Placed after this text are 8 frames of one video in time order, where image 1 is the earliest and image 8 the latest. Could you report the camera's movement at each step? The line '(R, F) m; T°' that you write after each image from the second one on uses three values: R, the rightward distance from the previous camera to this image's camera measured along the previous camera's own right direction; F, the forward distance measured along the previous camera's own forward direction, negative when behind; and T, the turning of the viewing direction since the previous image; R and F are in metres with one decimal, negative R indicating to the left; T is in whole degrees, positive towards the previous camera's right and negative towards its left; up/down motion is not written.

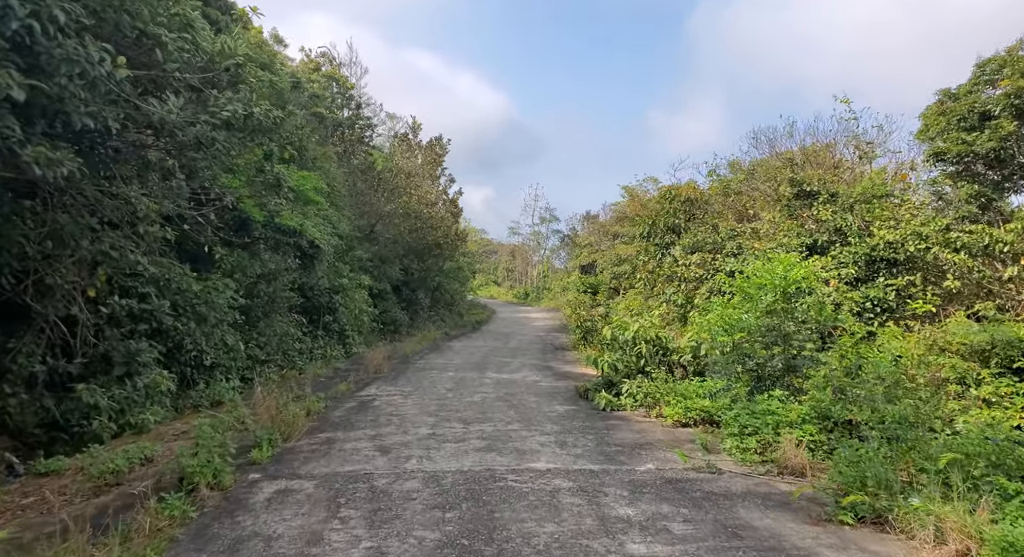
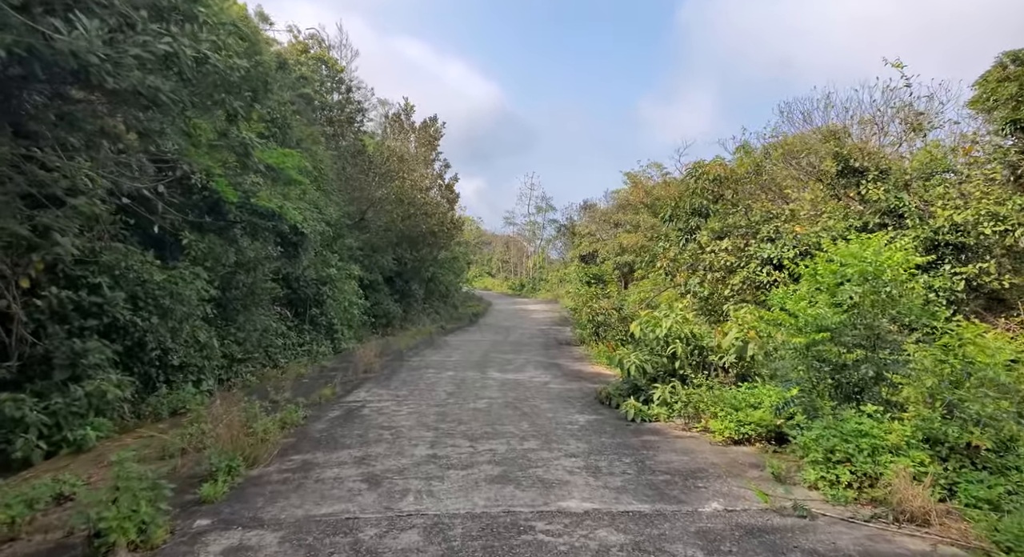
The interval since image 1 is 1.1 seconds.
(-0.2, +1.1) m; +1°
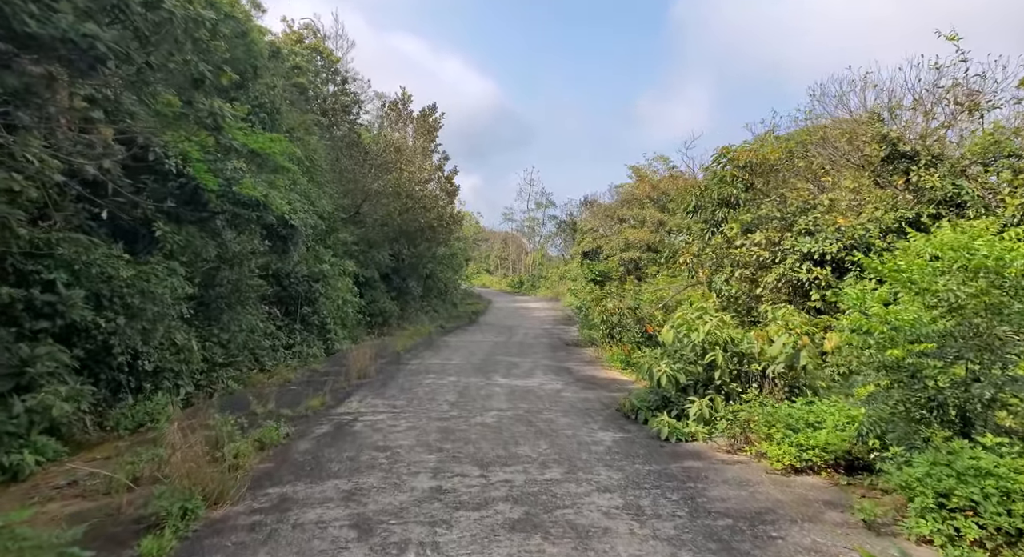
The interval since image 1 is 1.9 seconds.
(-0.2, +0.9) m; 0°
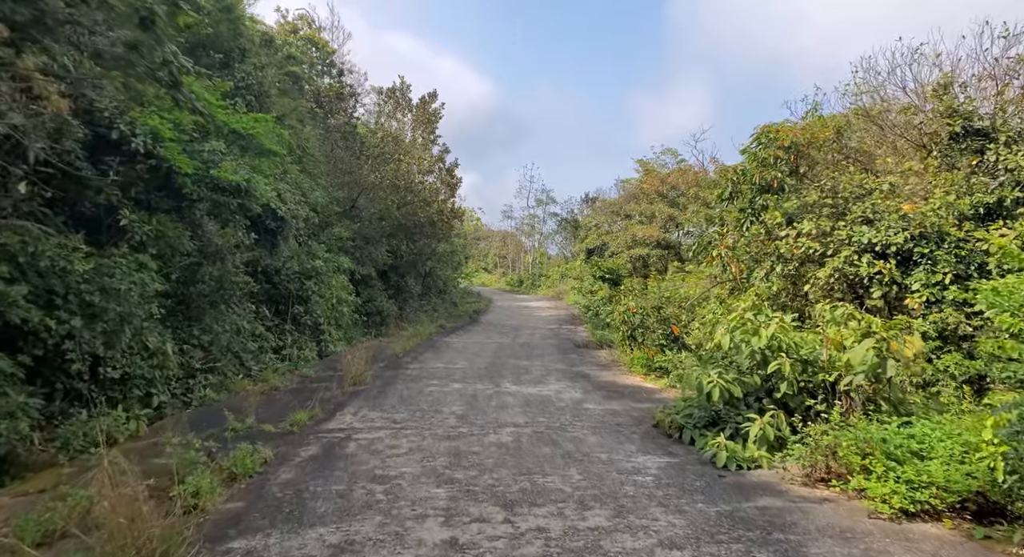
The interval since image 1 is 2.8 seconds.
(-0.2, +0.9) m; 0°
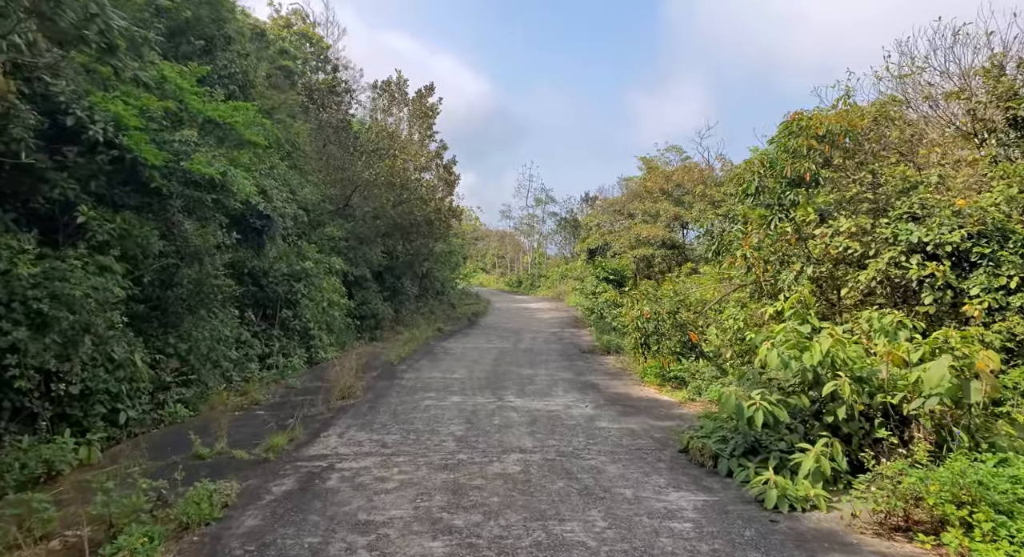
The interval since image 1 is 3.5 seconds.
(-0.1, +0.7) m; 0°
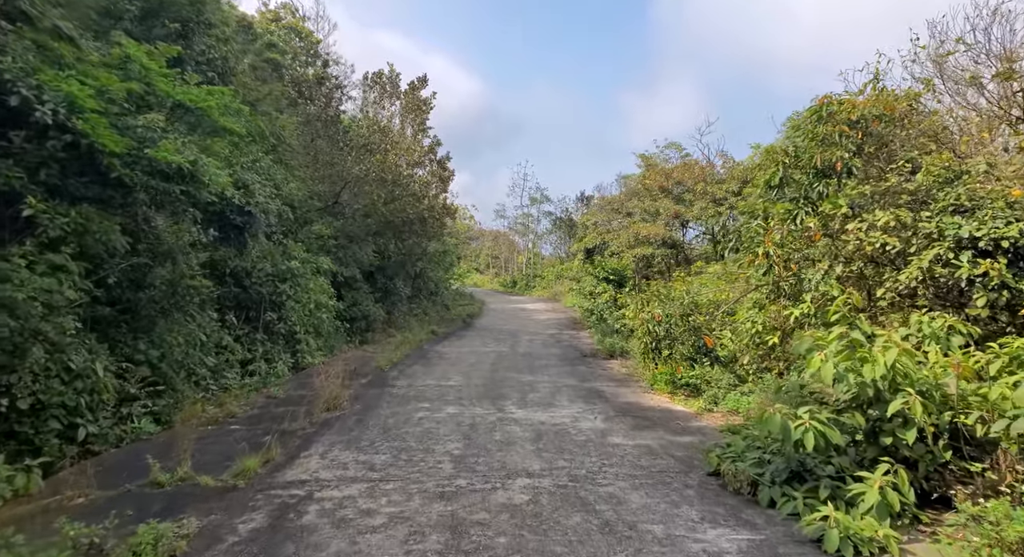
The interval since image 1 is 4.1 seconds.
(-0.1, +0.6) m; +1°
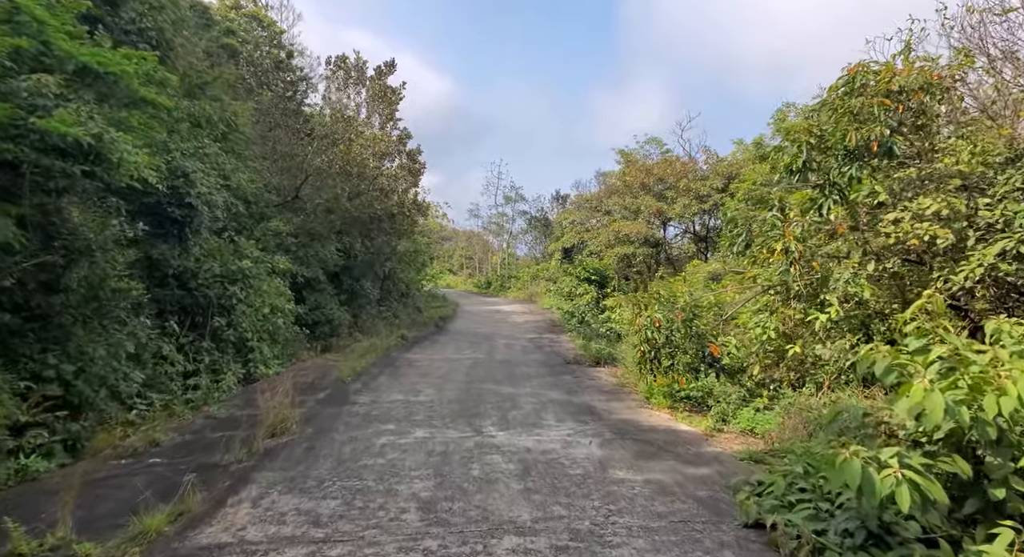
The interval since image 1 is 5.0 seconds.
(-0.1, +1.0) m; +2°
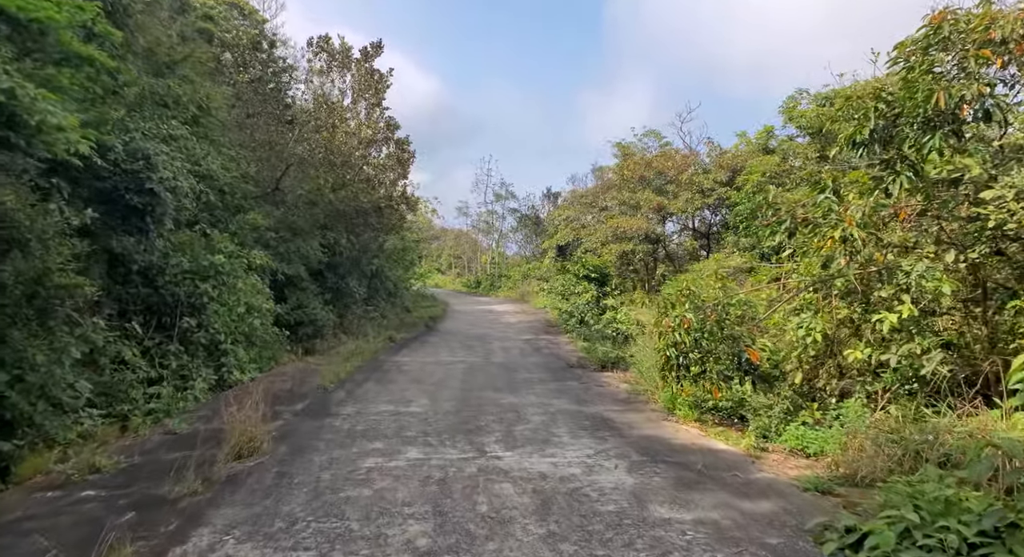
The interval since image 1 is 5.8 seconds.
(-0.2, +0.9) m; +1°
